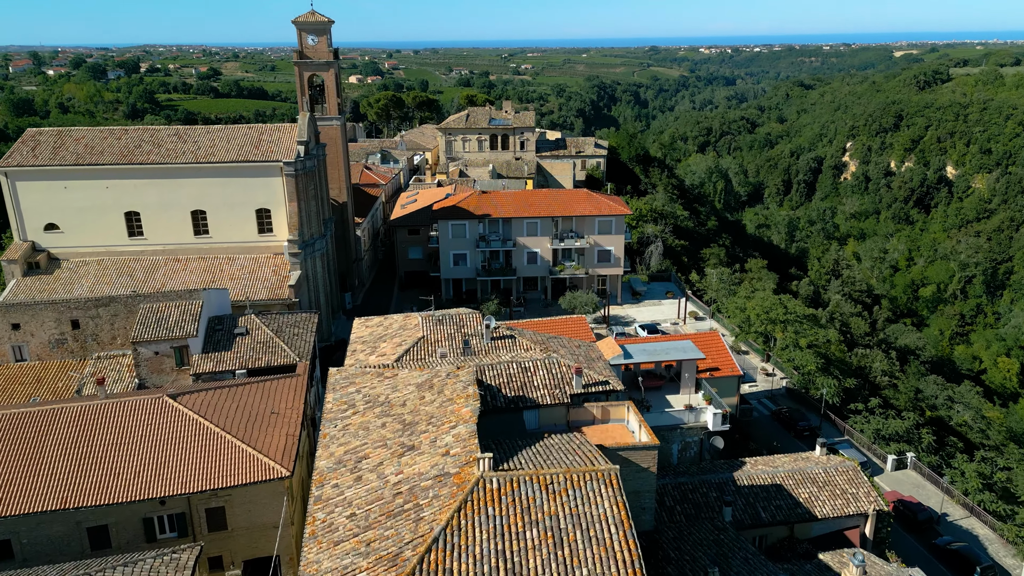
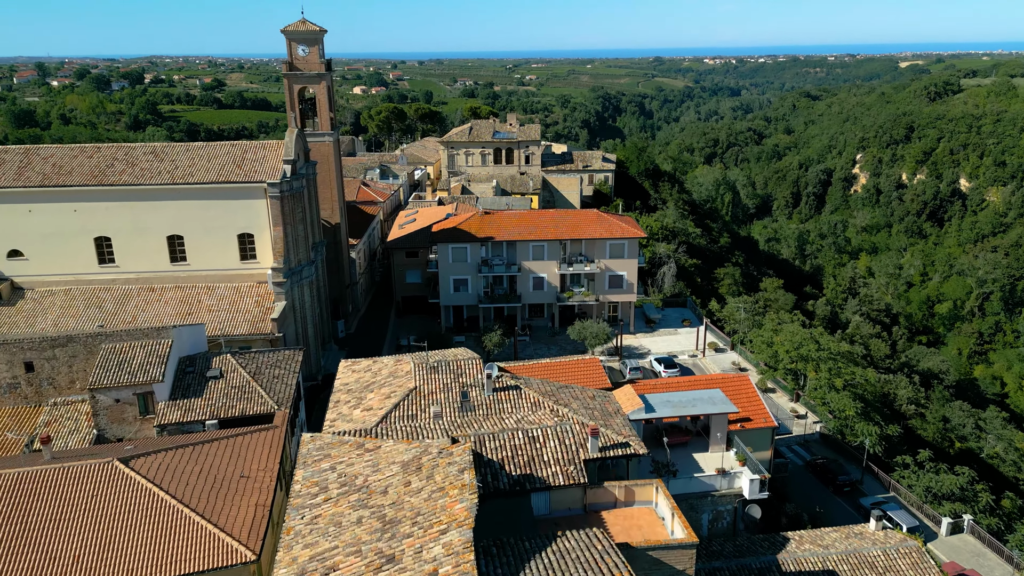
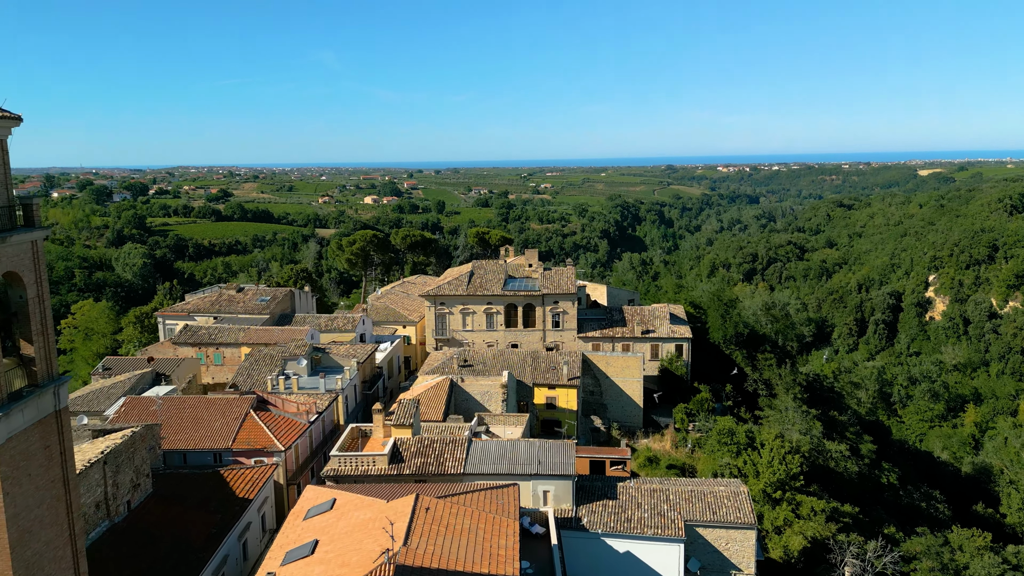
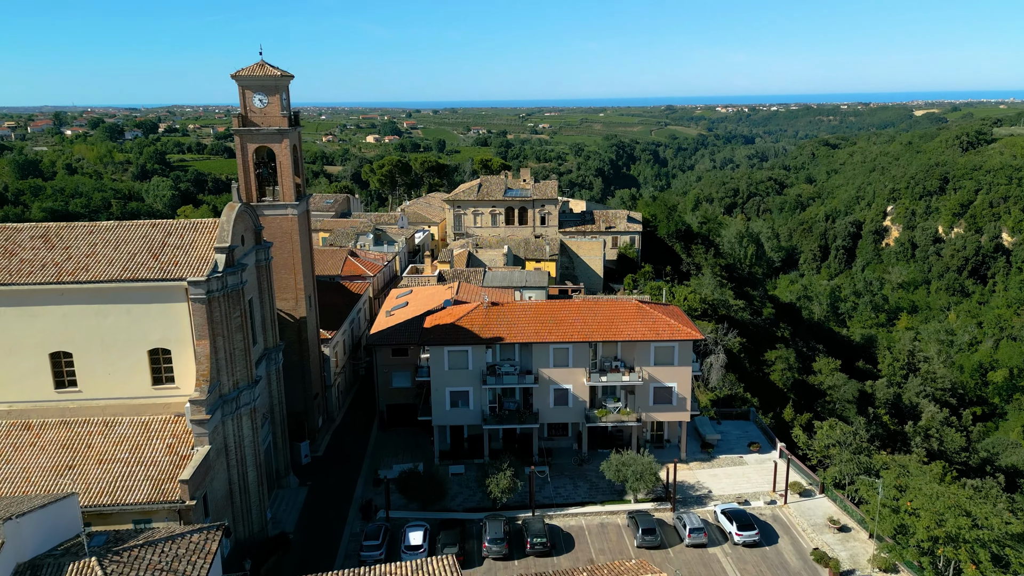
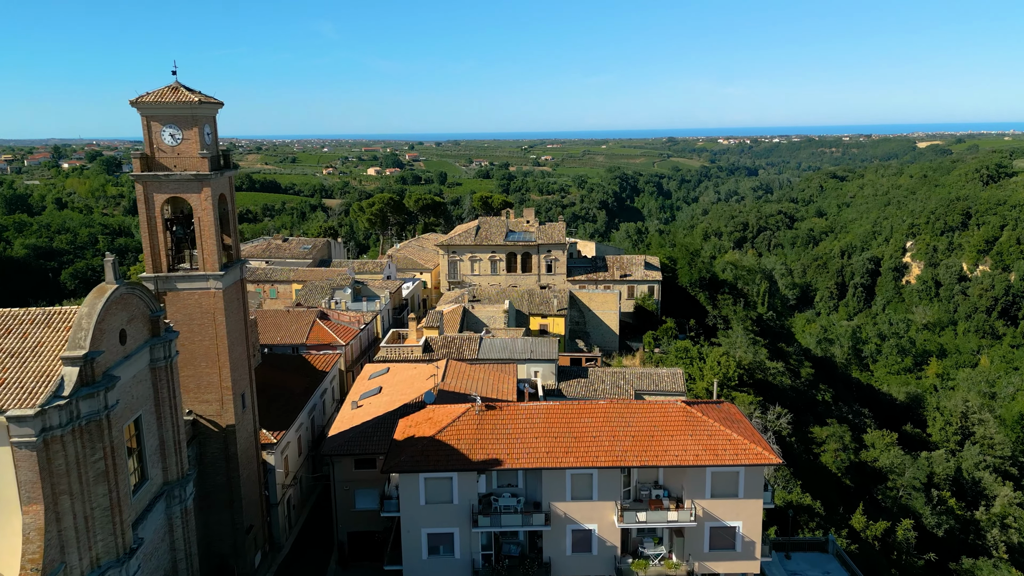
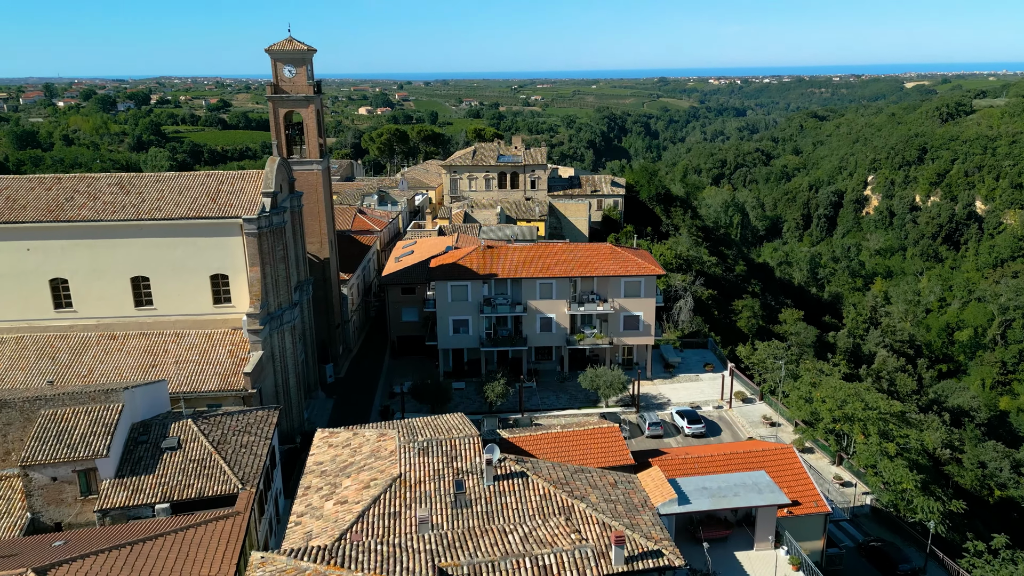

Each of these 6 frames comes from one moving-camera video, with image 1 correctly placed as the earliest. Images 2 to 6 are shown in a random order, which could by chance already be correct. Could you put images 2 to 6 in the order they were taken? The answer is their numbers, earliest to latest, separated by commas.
2, 6, 4, 5, 3
